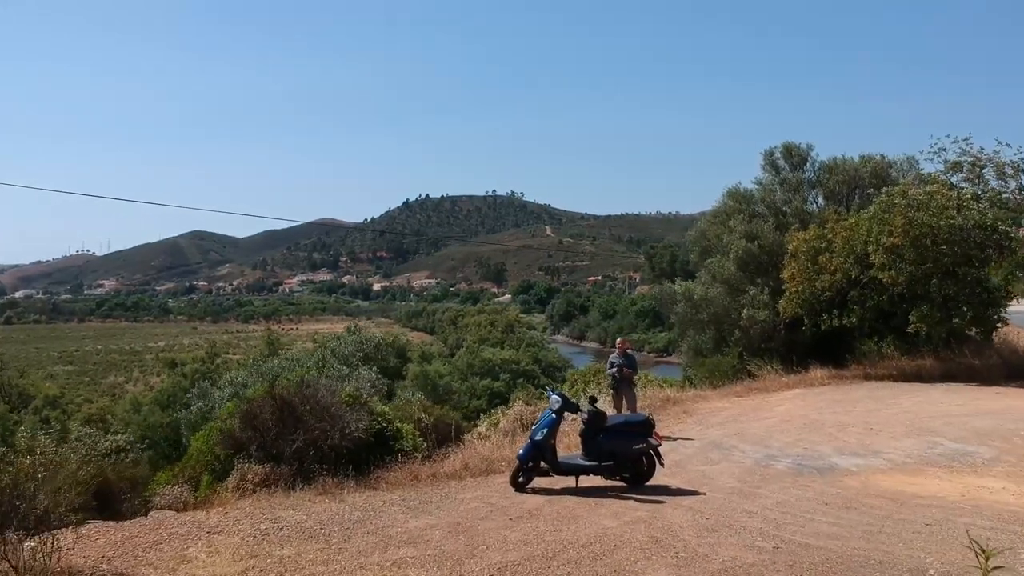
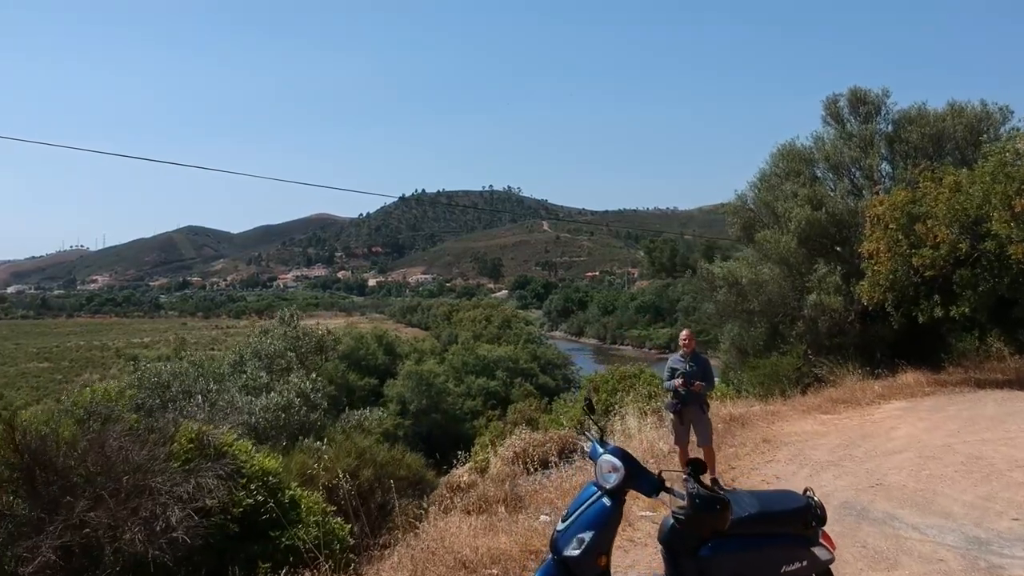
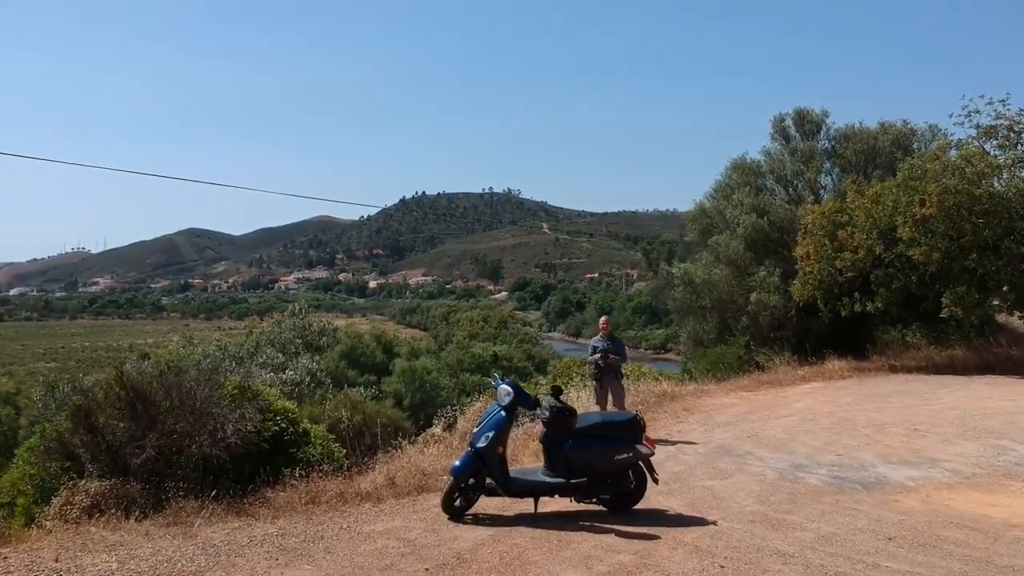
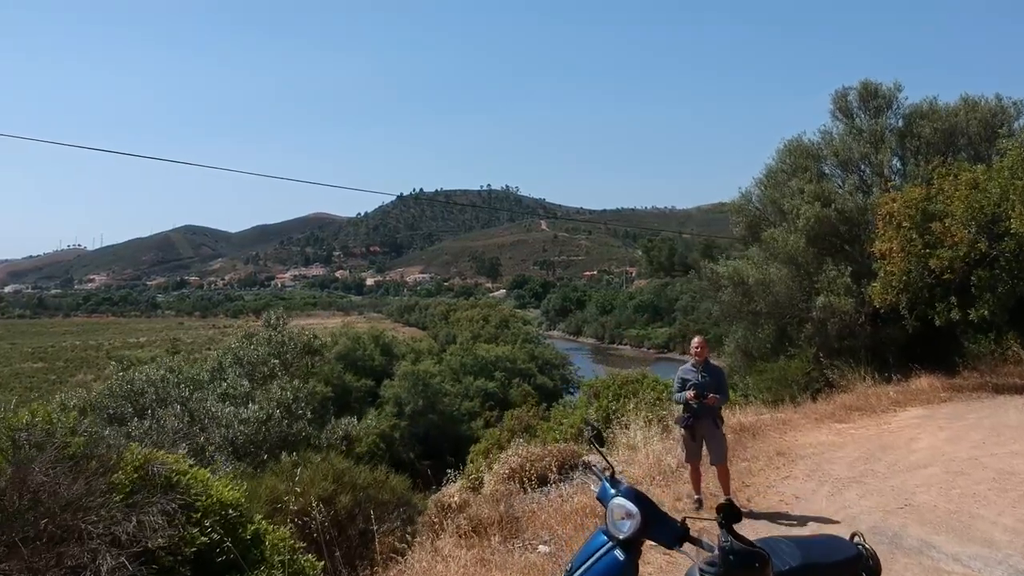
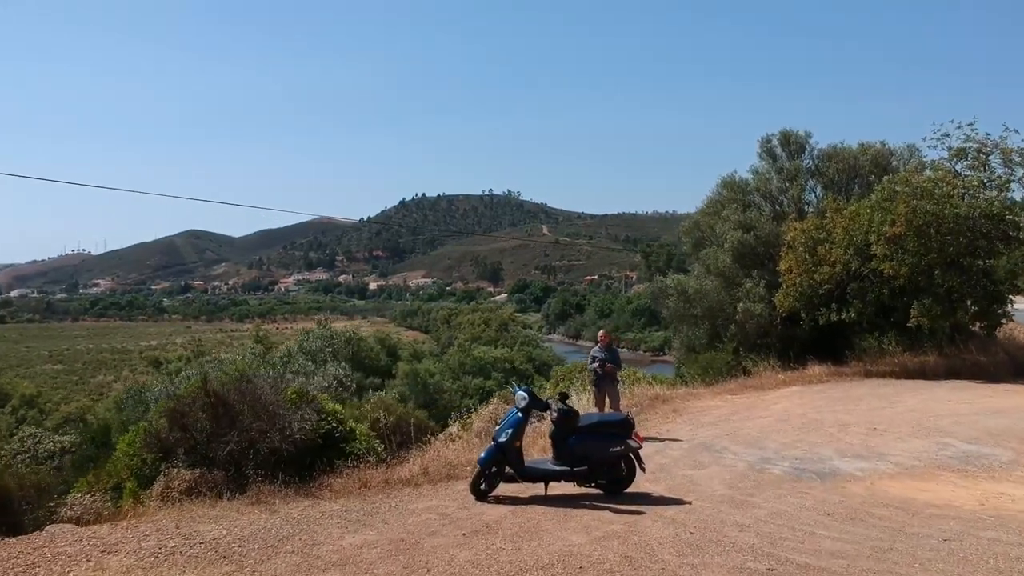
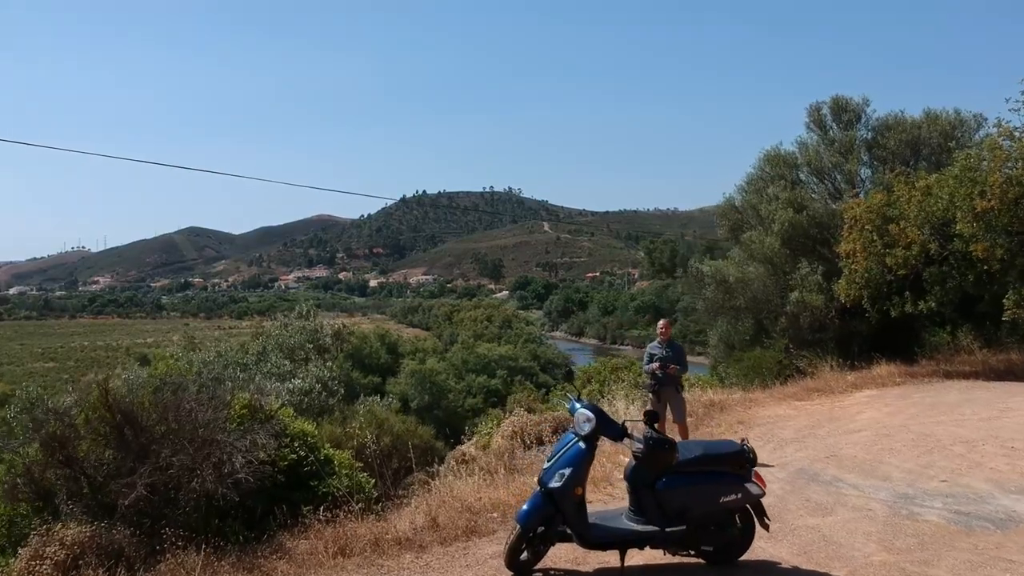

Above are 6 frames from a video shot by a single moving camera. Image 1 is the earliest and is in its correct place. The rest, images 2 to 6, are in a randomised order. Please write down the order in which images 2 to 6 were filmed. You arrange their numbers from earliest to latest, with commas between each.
5, 3, 6, 2, 4
